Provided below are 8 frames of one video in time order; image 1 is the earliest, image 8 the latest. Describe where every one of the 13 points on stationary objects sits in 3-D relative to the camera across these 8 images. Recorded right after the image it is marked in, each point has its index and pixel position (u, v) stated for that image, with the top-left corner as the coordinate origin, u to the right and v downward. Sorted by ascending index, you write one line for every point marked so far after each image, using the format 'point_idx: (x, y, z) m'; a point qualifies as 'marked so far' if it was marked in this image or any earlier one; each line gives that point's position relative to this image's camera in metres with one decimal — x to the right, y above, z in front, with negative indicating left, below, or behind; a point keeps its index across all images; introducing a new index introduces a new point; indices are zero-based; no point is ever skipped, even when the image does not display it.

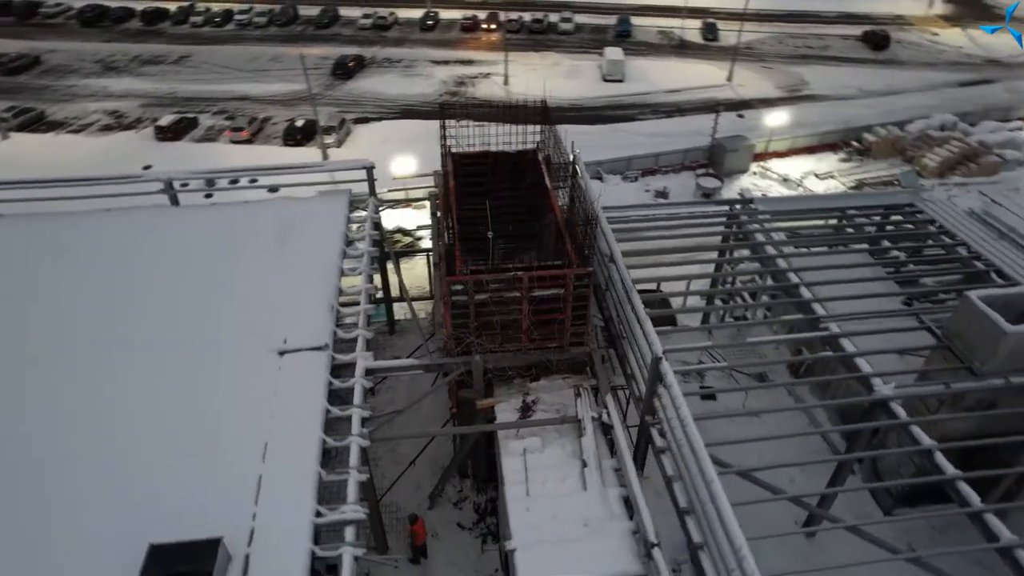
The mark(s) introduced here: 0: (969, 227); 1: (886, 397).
0: (+8.2, +1.1, +11.7) m
1: (+4.9, -1.5, +8.3) m
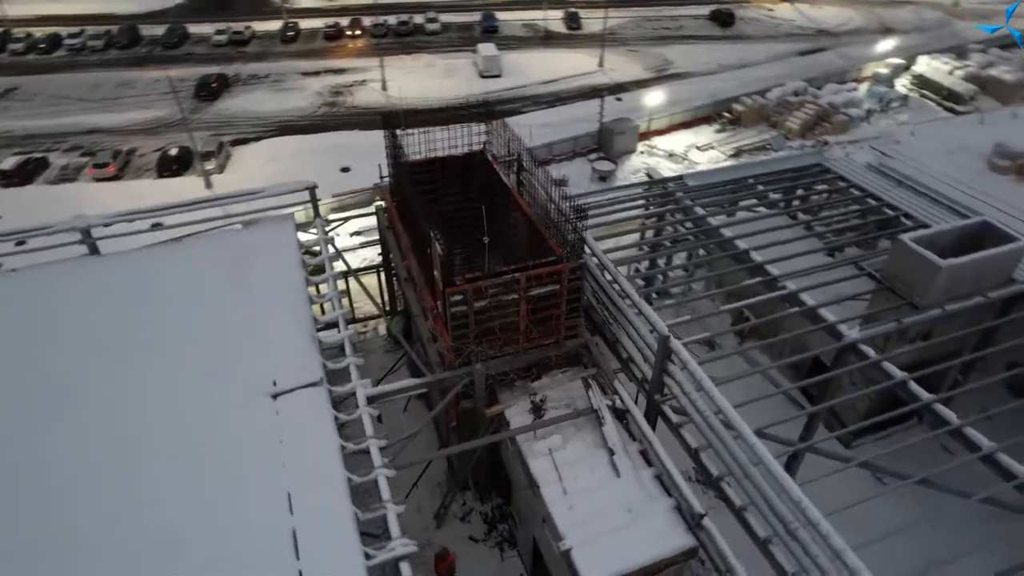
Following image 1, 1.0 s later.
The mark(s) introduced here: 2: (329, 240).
0: (+7.1, +2.2, +13.0) m
1: (+4.9, -0.8, +9.1) m
2: (-2.8, +0.7, +9.9) m
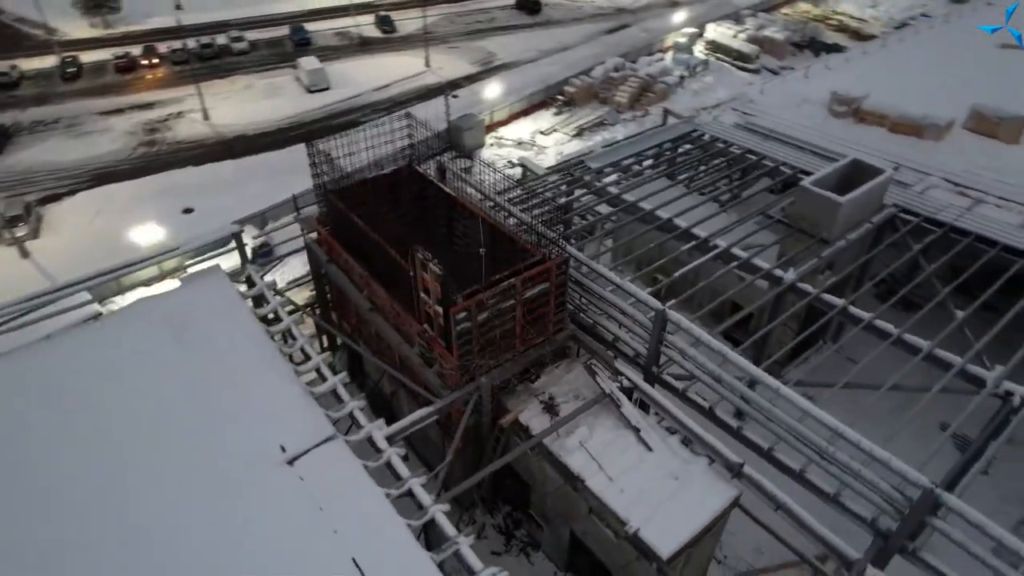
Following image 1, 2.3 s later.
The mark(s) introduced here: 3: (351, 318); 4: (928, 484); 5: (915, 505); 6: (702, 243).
0: (+5.1, +3.4, +14.5) m
1: (+4.4, +0.1, +10.2) m
2: (-3.4, 0.0, +9.2) m
3: (-2.5, -0.4, +10.2) m
4: (+4.0, -1.9, +6.1) m
5: (+3.9, -2.1, +6.2) m
6: (+3.4, +0.8, +11.5) m
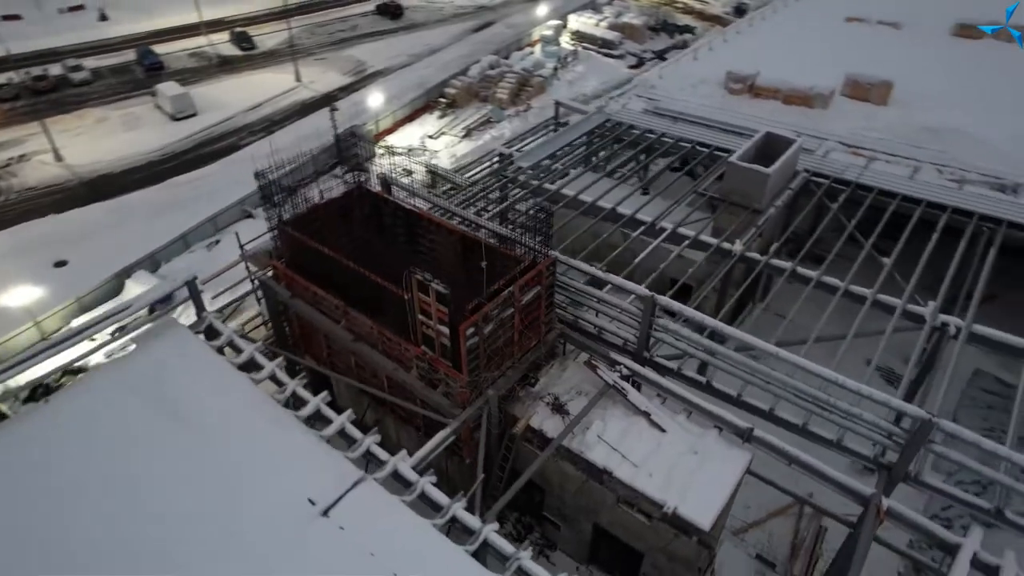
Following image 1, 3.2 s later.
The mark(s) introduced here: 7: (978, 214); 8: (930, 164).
0: (+3.2, +3.9, +15.2) m
1: (+3.9, +0.6, +10.9) m
2: (-3.6, -0.6, +8.5) m
3: (-2.9, -0.9, +9.7) m
4: (+4.4, -1.4, +6.9) m
5: (+4.4, -1.6, +7.0) m
6: (+2.5, +1.1, +12.1) m
7: (+8.1, +1.3, +11.3) m
8: (+8.2, +2.4, +12.7) m
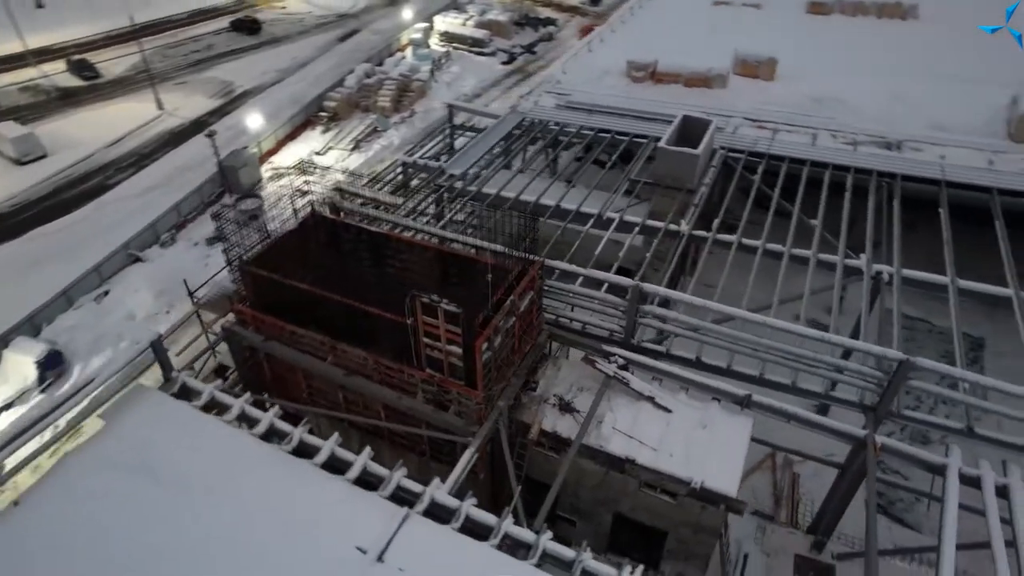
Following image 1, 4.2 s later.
0: (+1.3, +4.1, +15.6) m
1: (+3.1, +1.0, +11.6) m
2: (-3.5, -1.2, +7.9) m
3: (-3.0, -1.5, +9.2) m
4: (+4.7, -0.8, +7.7) m
5: (+4.7, -1.0, +7.8) m
6: (+1.6, +1.3, +12.4) m
7: (+7.1, +2.3, +12.6) m
8: (+6.8, +3.4, +14.0) m
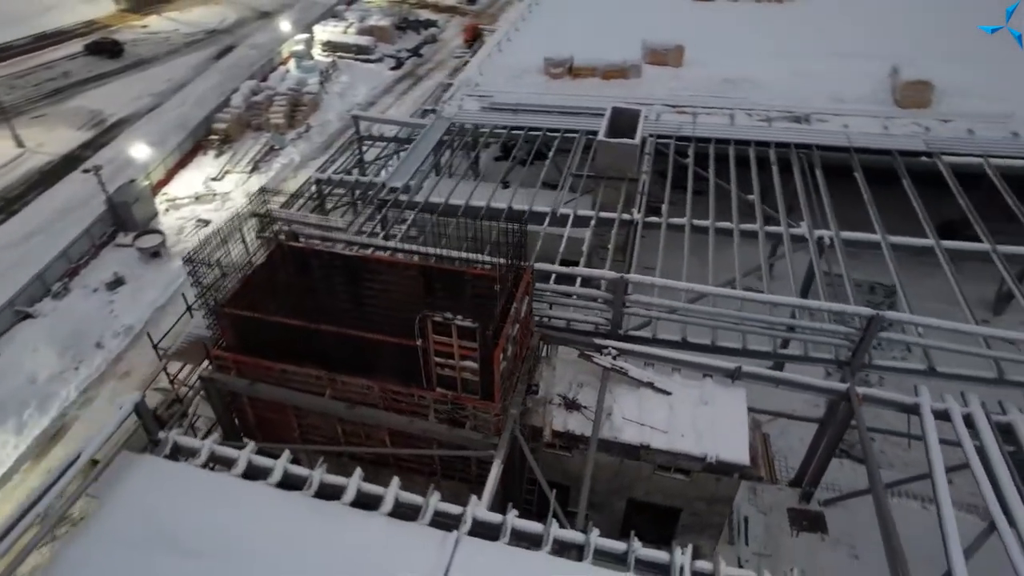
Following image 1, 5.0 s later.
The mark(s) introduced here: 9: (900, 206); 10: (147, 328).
0: (-0.5, +4.1, +15.7) m
1: (+2.4, +1.2, +12.0) m
2: (-3.3, -1.7, +7.3) m
3: (-3.0, -1.9, +8.7) m
4: (+4.7, -0.3, +8.4) m
5: (+4.7, -0.5, +8.5) m
6: (+0.6, +1.4, +12.6) m
7: (+5.9, +3.0, +13.6) m
8: (+5.2, +4.1, +14.9) m
9: (+8.9, +1.9, +14.7) m
10: (-10.8, -1.2, +19.1) m
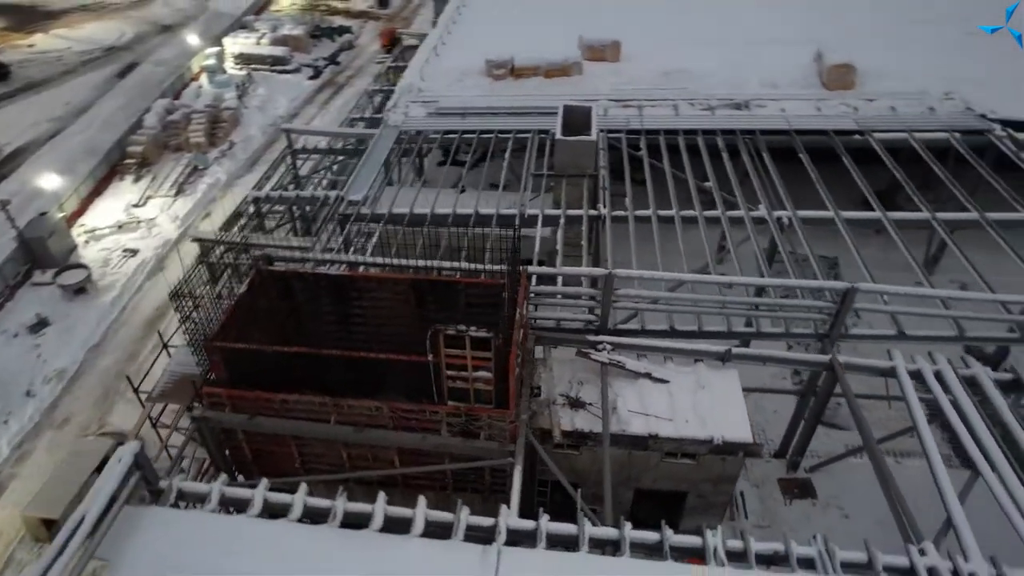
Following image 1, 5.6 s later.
0: (-1.7, +3.9, +15.5) m
1: (+1.8, +1.4, +12.2) m
2: (-3.0, -2.1, +7.0) m
3: (-2.8, -2.2, +8.4) m
4: (+4.6, 0.0, +8.9) m
5: (+4.6, -0.2, +9.0) m
6: (0.0, +1.4, +12.6) m
7: (+5.0, +3.5, +14.2) m
8: (+4.0, +4.5, +15.4) m
9: (+7.9, +2.6, +15.6) m
10: (-11.8, -2.3, +17.8) m
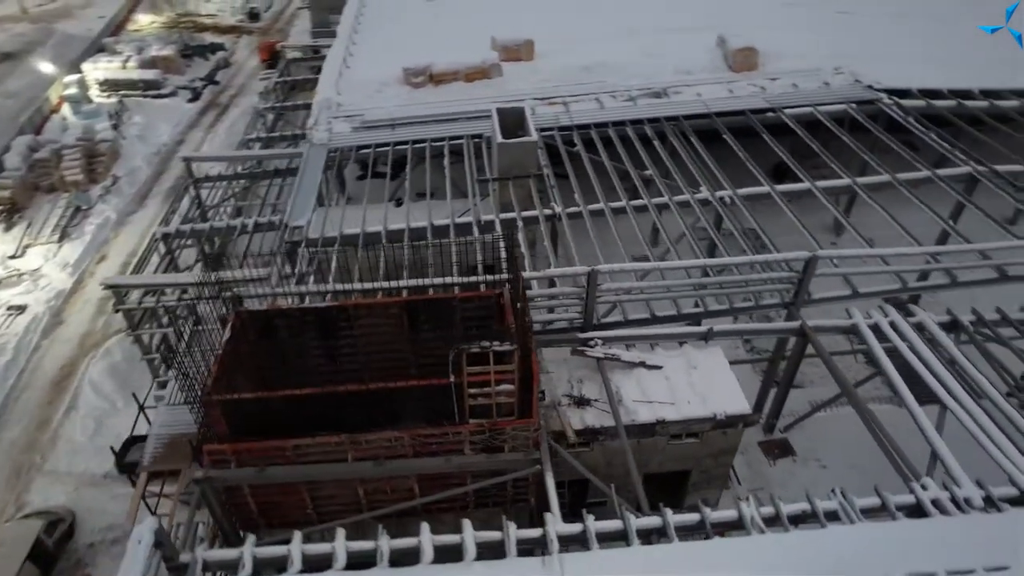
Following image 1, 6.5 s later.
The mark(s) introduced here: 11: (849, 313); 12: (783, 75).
0: (-3.3, +3.5, +15.1) m
1: (+0.9, +1.4, +12.4) m
2: (-2.6, -2.5, +6.5) m
3: (-2.5, -2.7, +8.0) m
4: (+4.4, +0.5, +9.6) m
5: (+4.4, +0.3, +9.7) m
6: (-0.9, +1.2, +12.5) m
7: (+3.5, +3.9, +14.9) m
8: (+2.3, +4.8, +15.9) m
9: (+6.2, +3.4, +16.7) m
10: (-12.8, -3.9, +15.9) m
11: (+5.2, -0.4, +10.2) m
12: (+6.8, +5.4, +16.3) m
